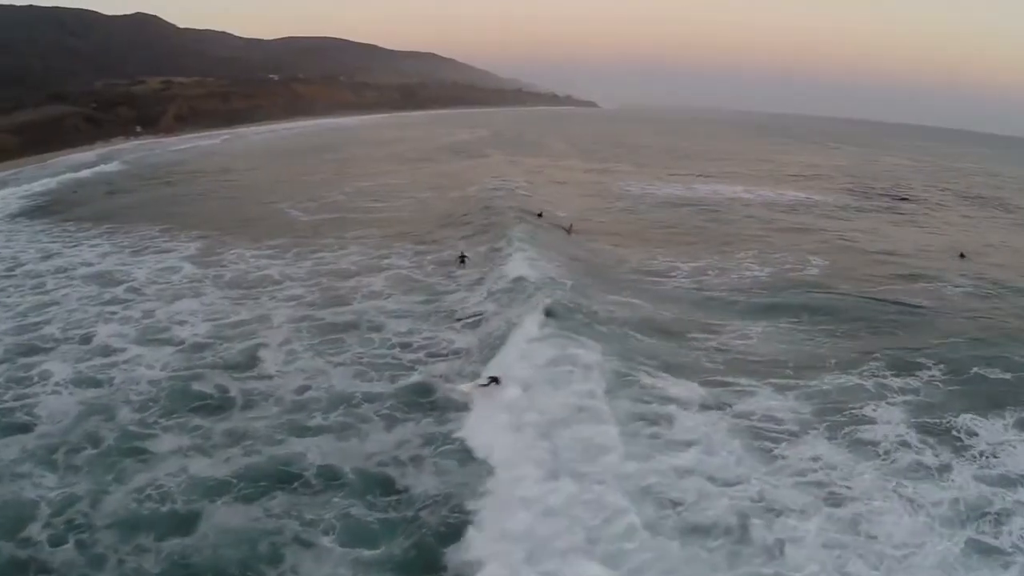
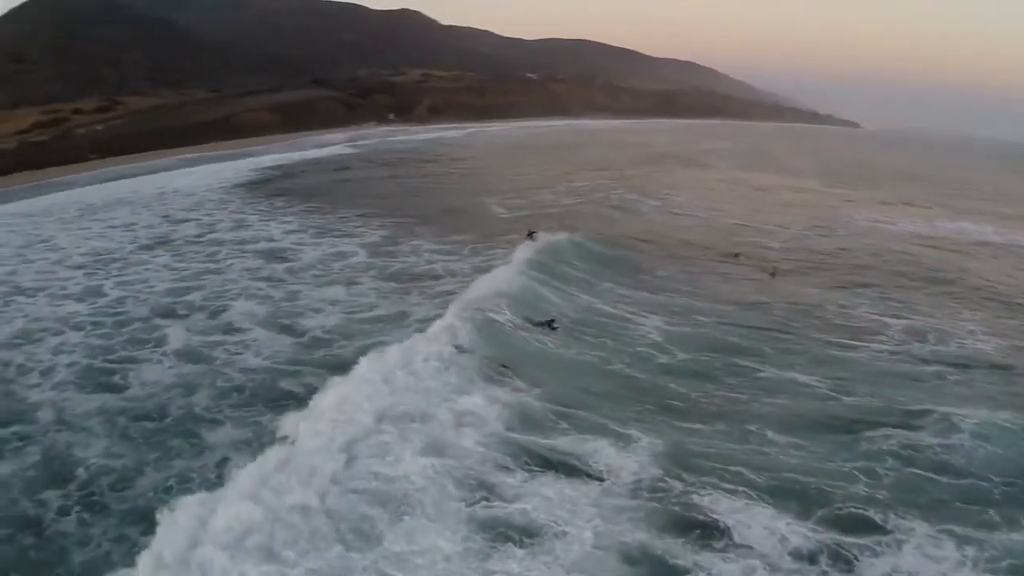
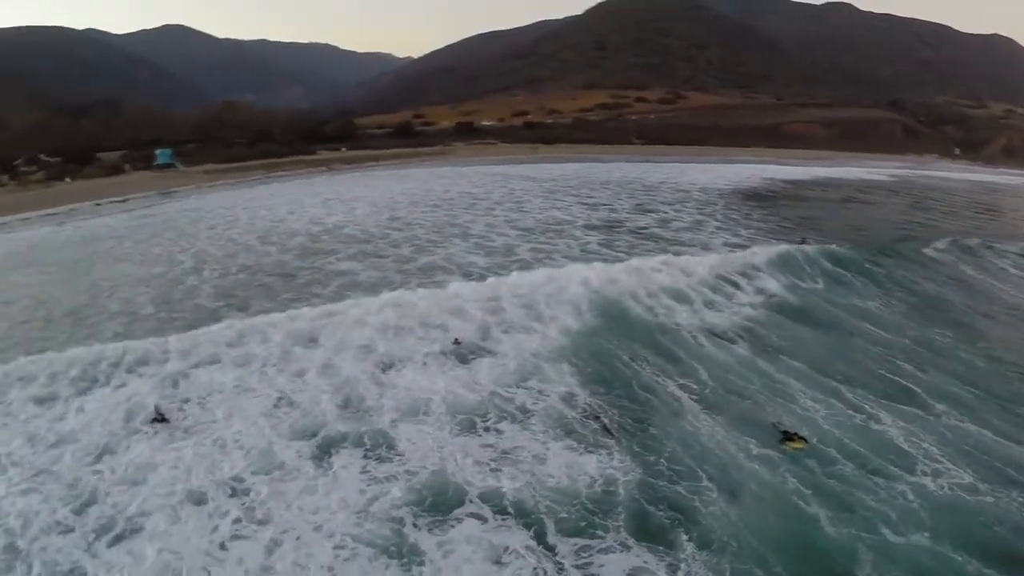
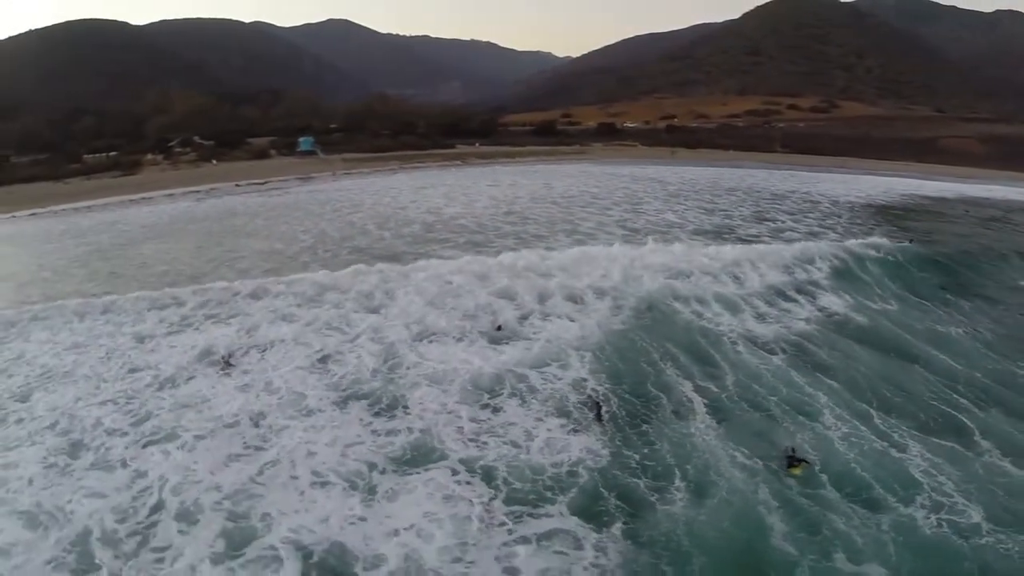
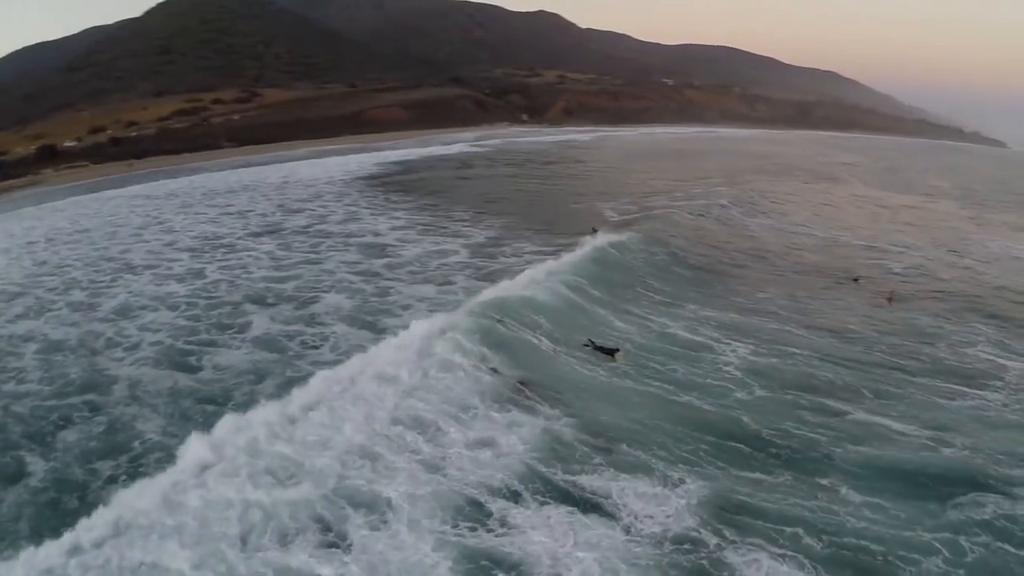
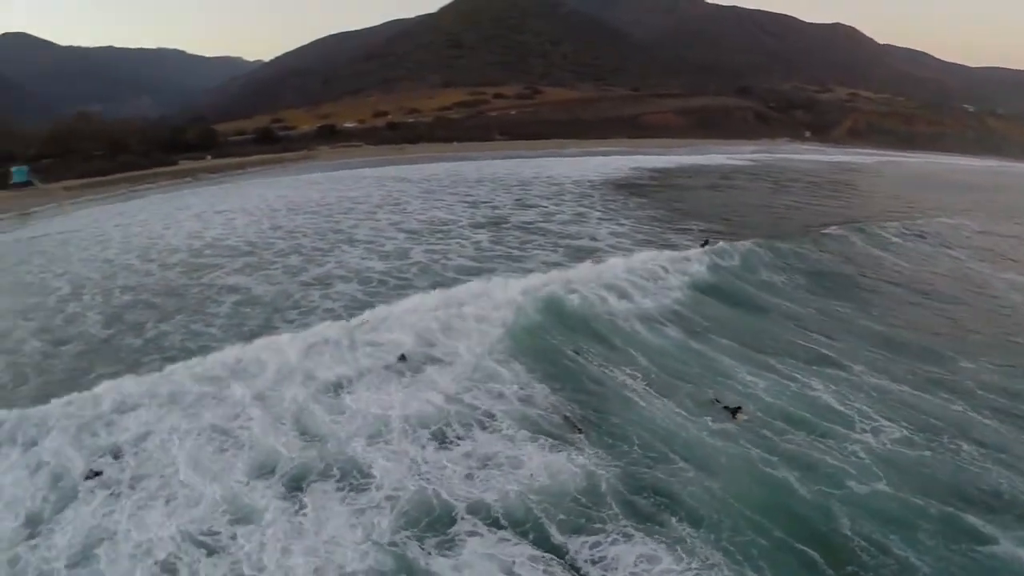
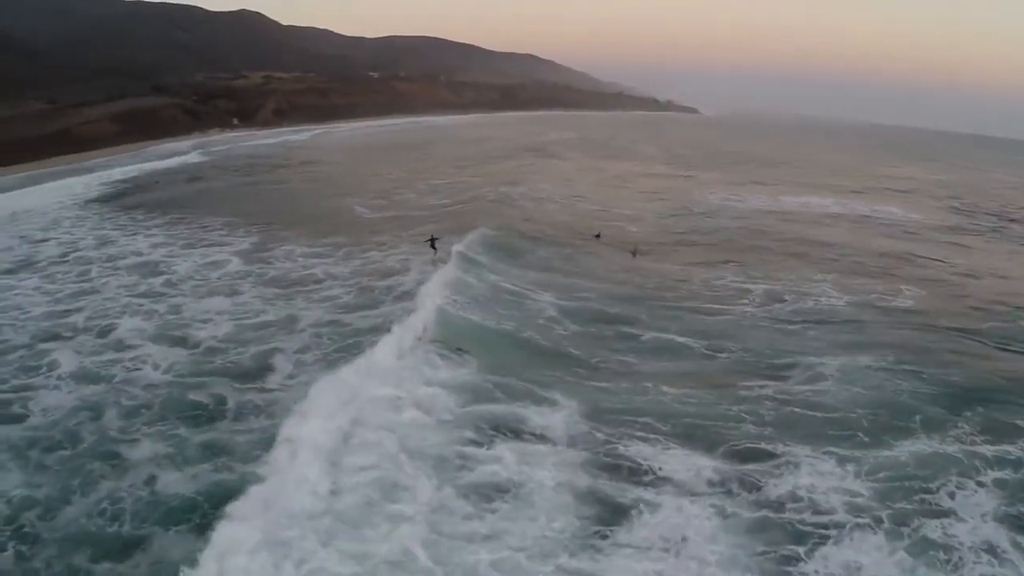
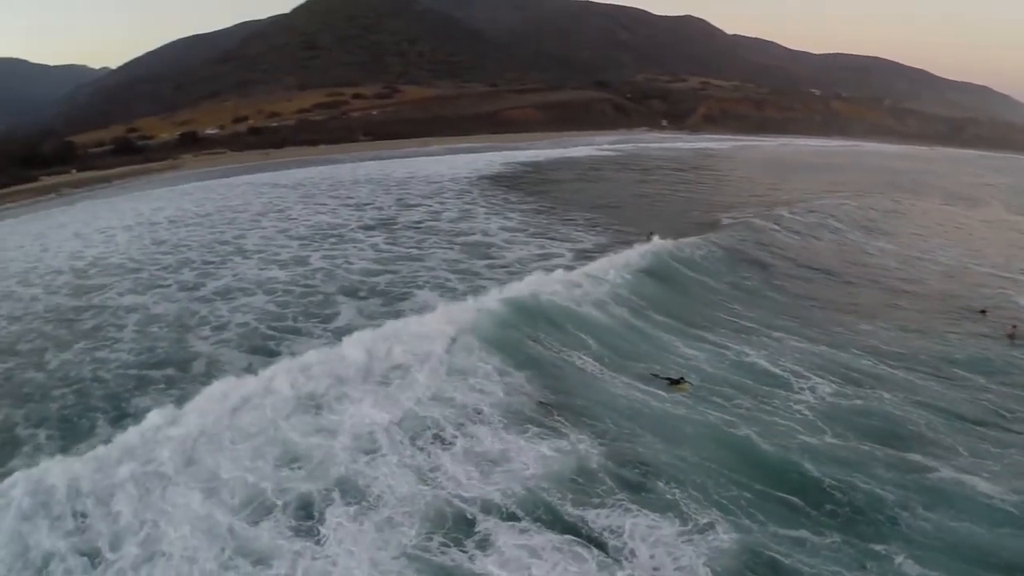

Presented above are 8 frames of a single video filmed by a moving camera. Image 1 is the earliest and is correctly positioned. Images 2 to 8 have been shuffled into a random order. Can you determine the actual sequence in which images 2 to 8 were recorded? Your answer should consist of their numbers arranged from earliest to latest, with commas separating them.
7, 2, 5, 8, 6, 3, 4
